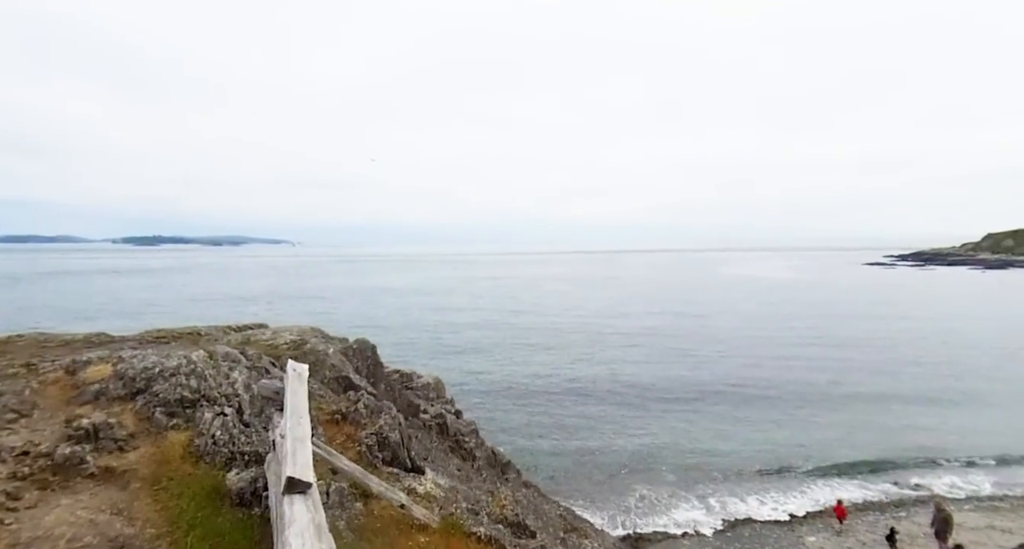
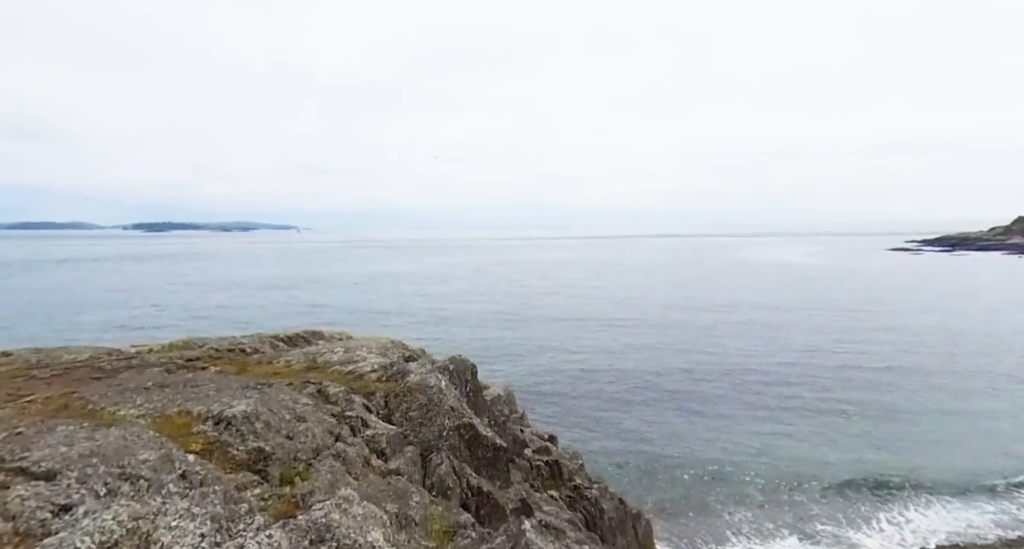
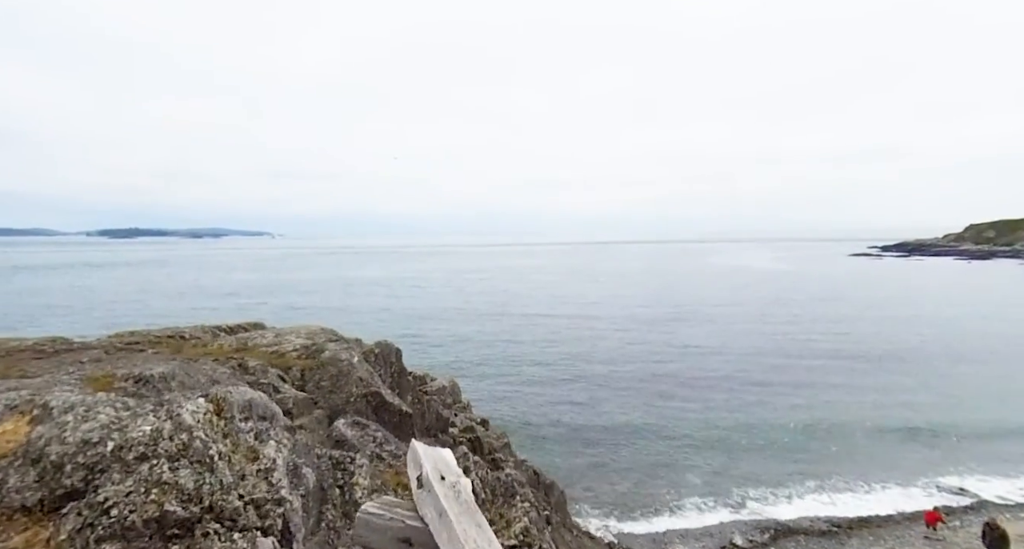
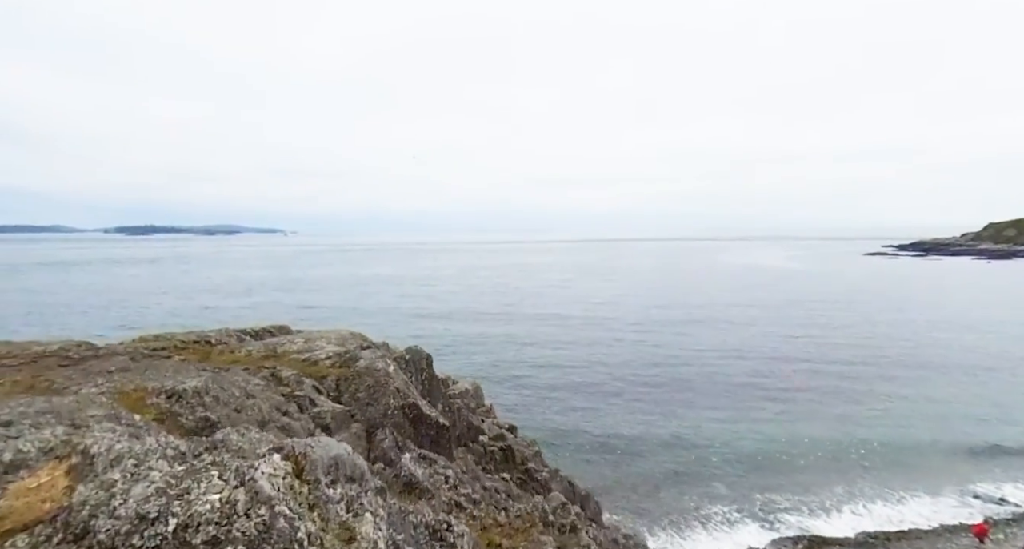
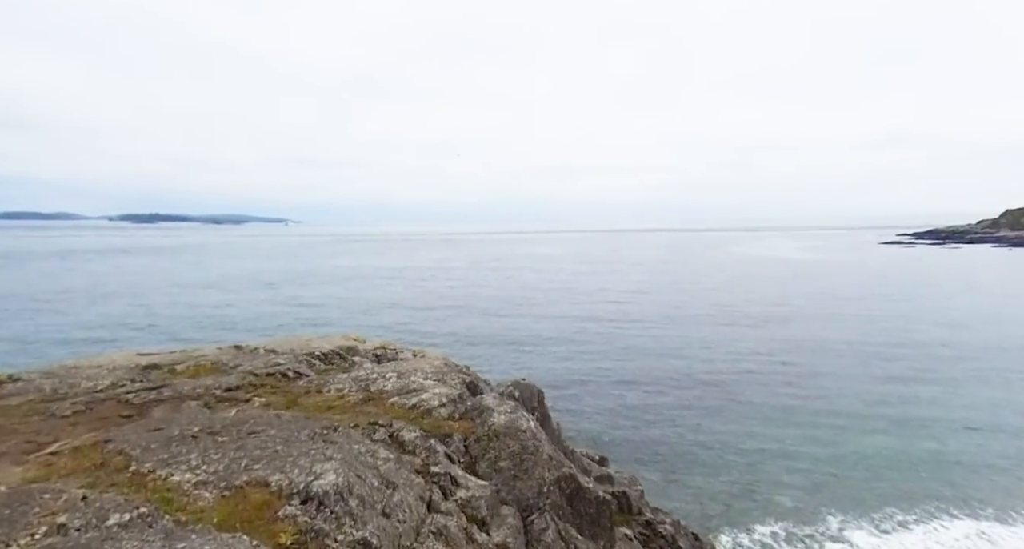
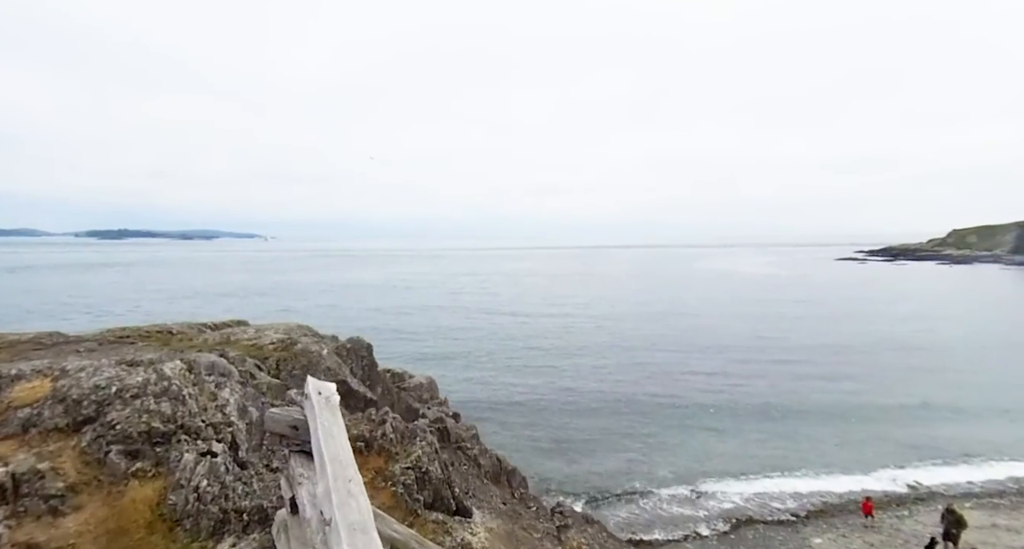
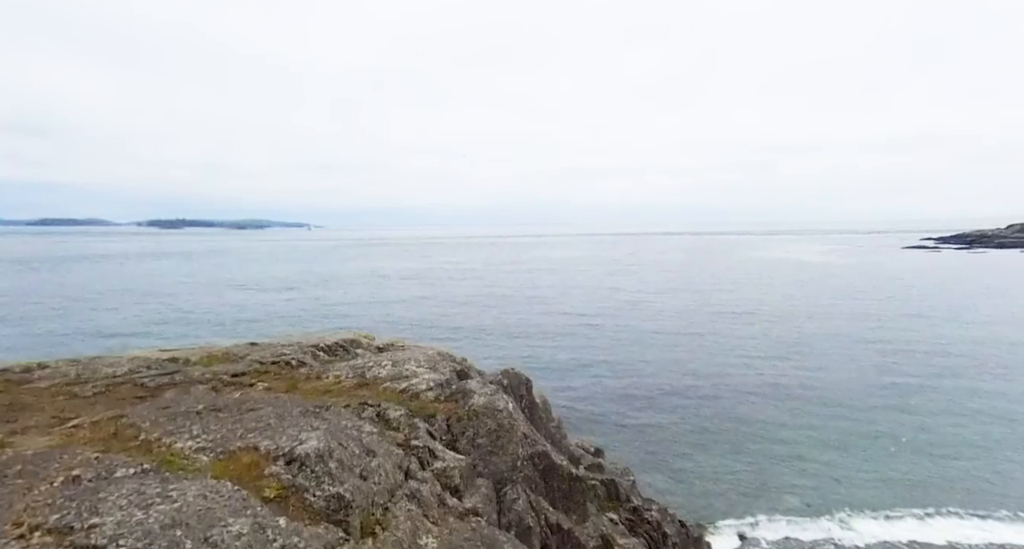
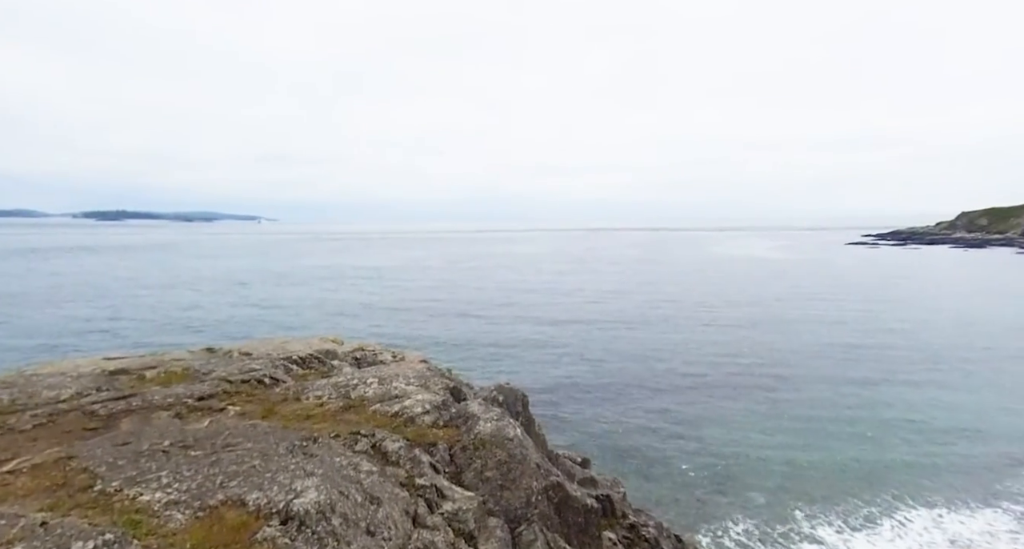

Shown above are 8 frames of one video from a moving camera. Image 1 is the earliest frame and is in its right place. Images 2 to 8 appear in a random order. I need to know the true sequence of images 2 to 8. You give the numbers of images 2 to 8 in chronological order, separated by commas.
6, 3, 4, 2, 7, 5, 8
